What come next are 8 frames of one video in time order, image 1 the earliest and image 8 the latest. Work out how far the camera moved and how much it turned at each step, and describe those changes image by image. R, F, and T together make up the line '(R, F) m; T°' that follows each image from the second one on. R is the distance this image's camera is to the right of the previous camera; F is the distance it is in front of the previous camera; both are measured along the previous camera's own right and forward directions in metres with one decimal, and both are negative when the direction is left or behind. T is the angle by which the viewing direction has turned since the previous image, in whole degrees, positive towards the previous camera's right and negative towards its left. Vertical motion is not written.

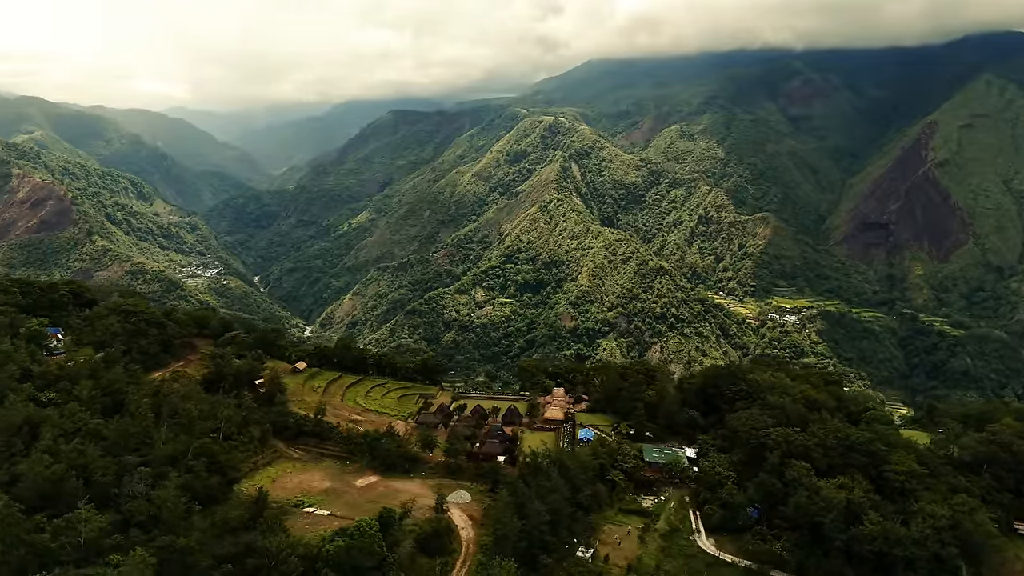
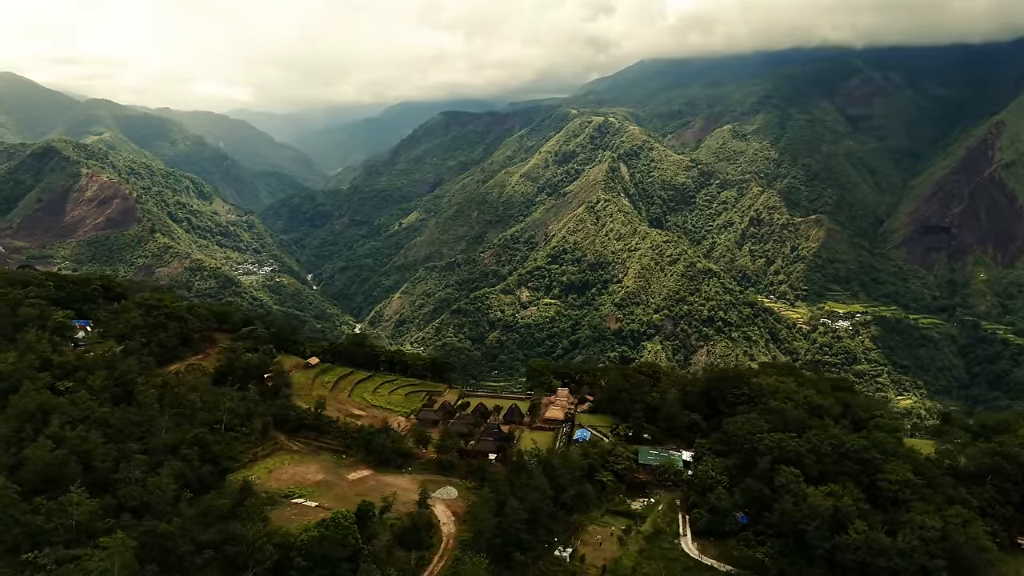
(+2.2, -0.1) m; -4°
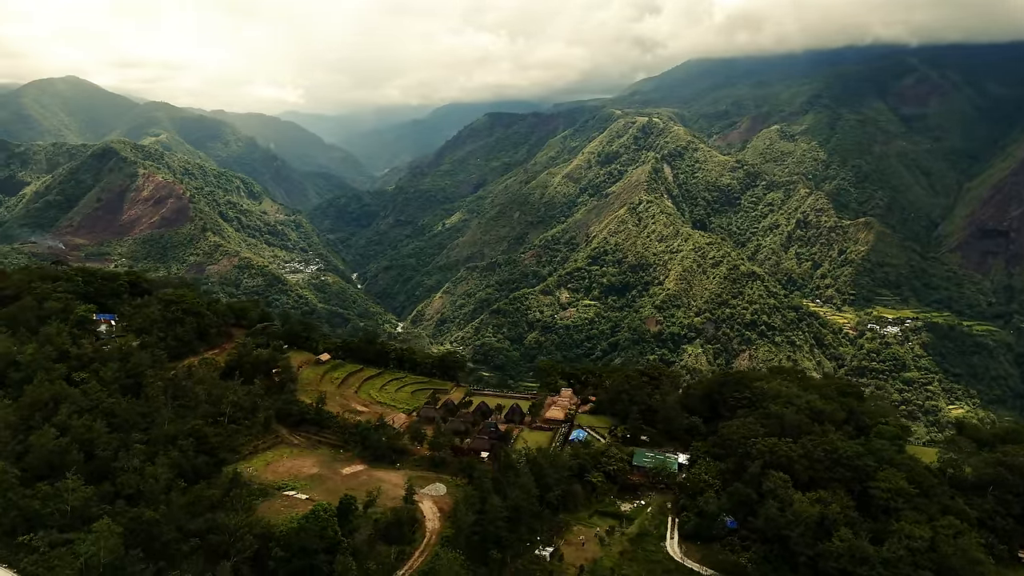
(+2.0, -0.1) m; -3°
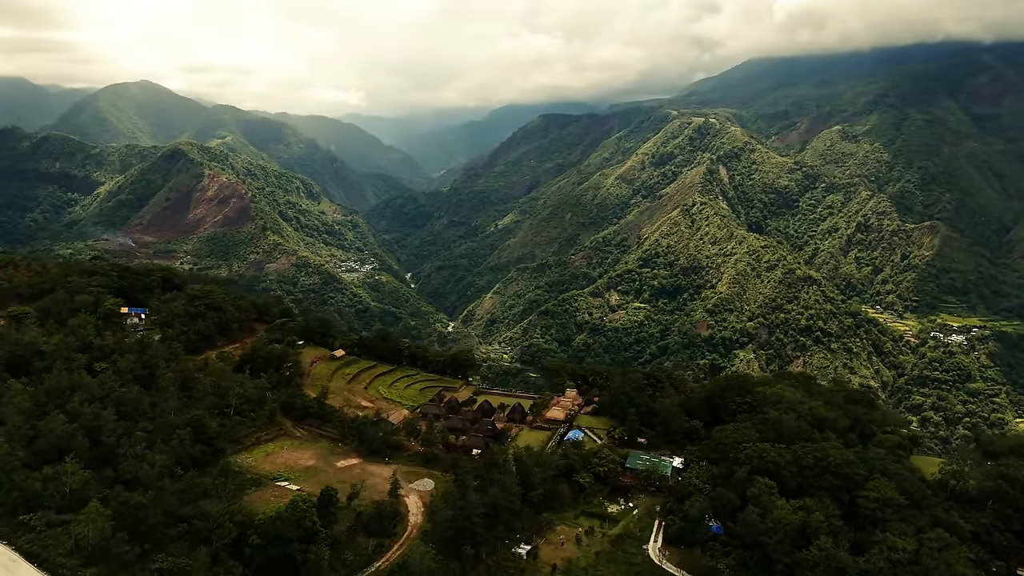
(+2.4, -0.1) m; -4°
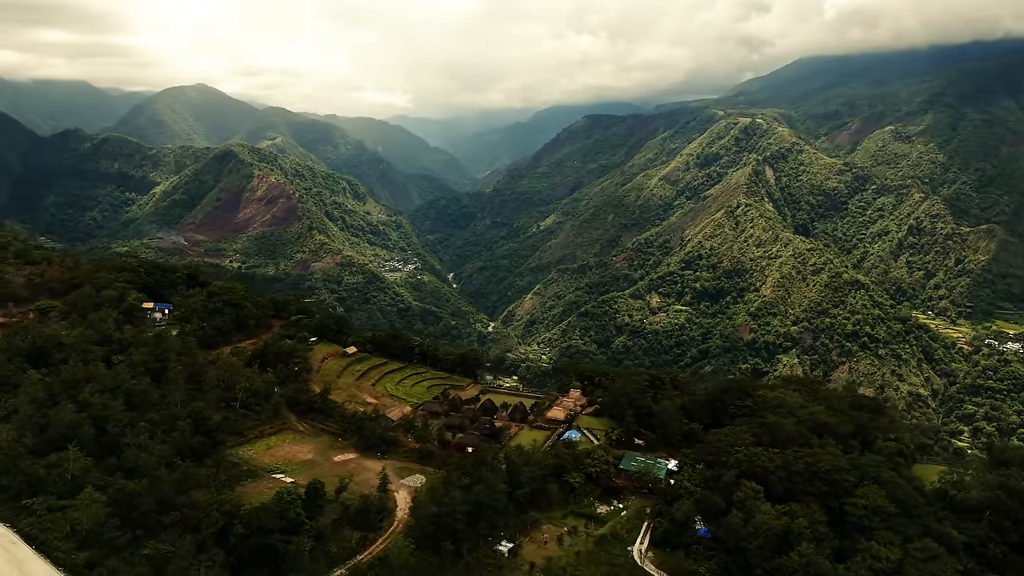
(+1.9, -0.1) m; -3°
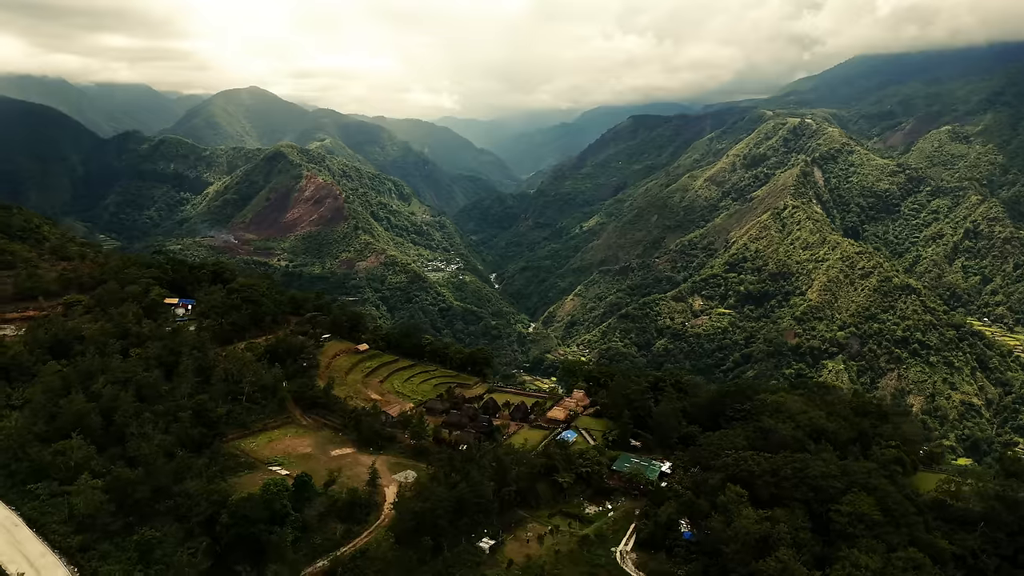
(+2.0, -0.1) m; -3°
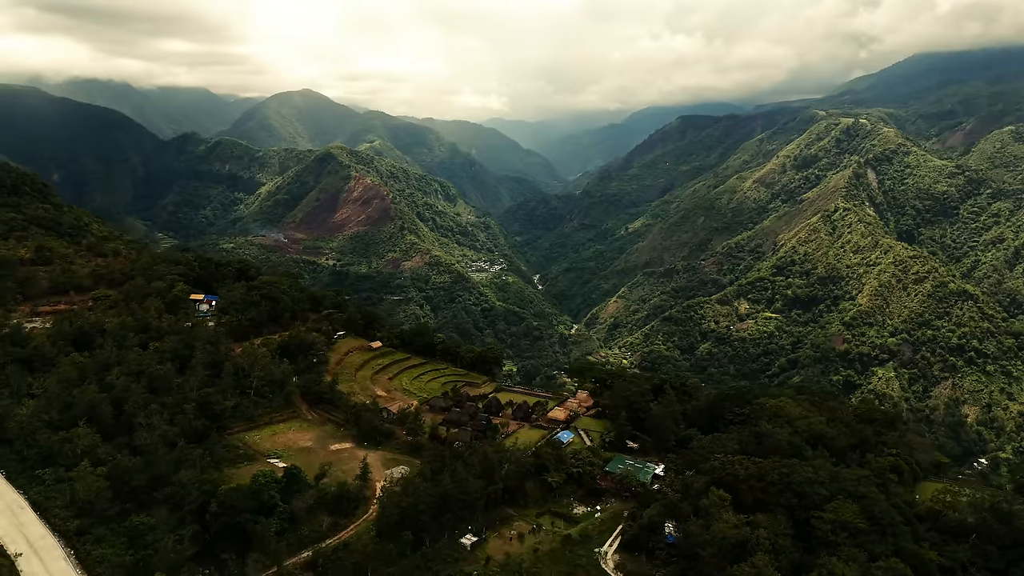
(+2.0, -0.1) m; -3°
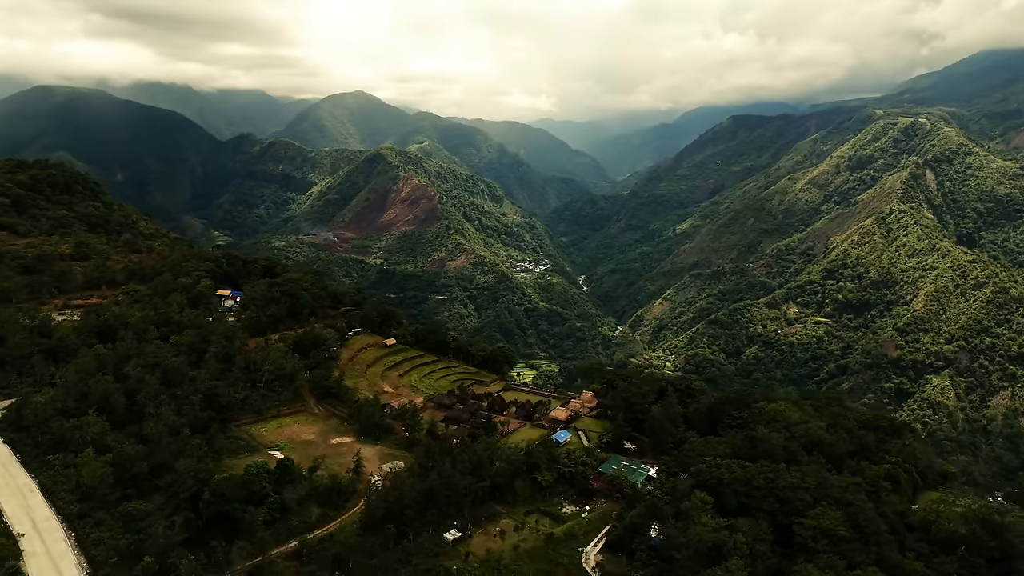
(+2.1, -0.1) m; -4°
